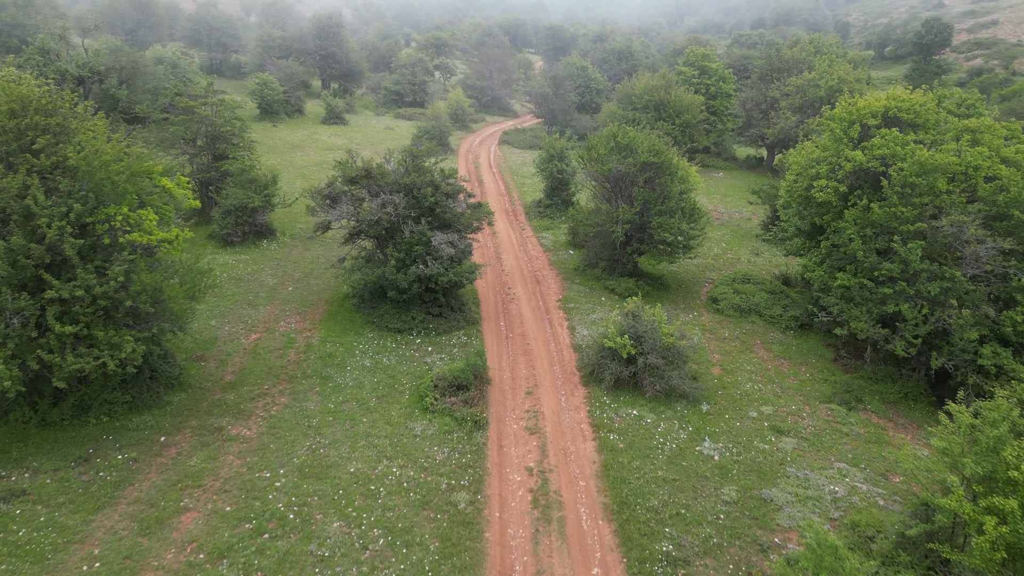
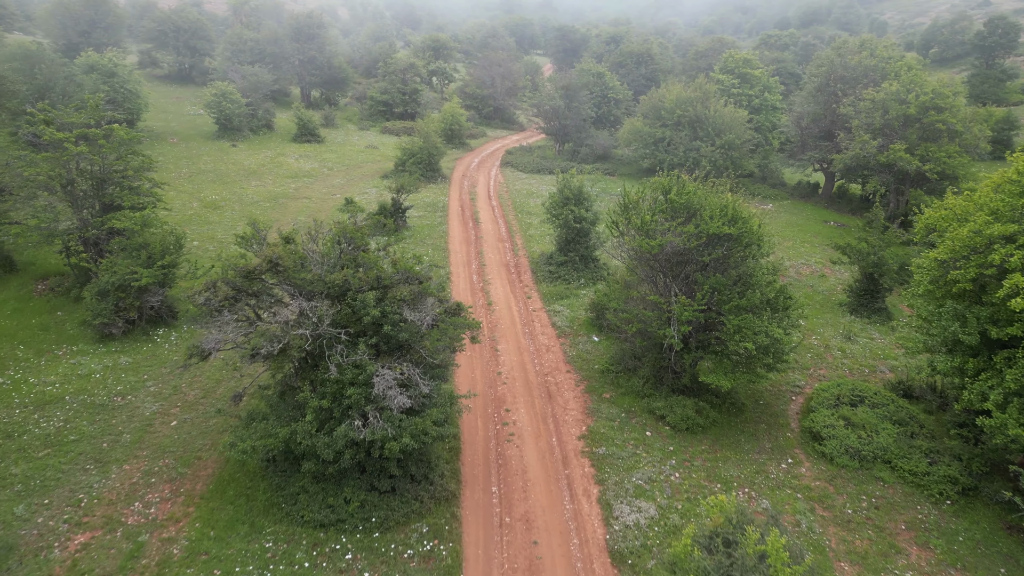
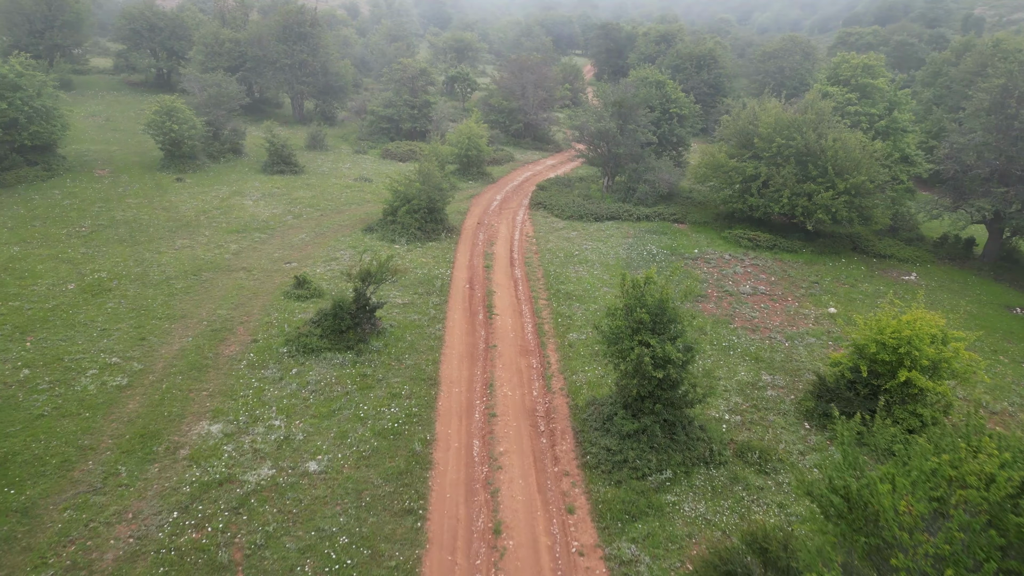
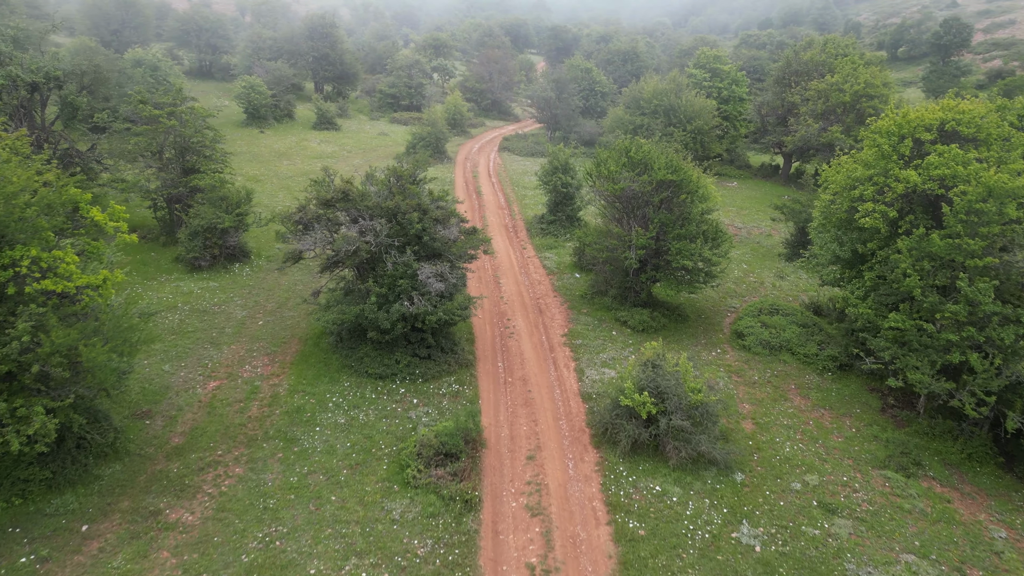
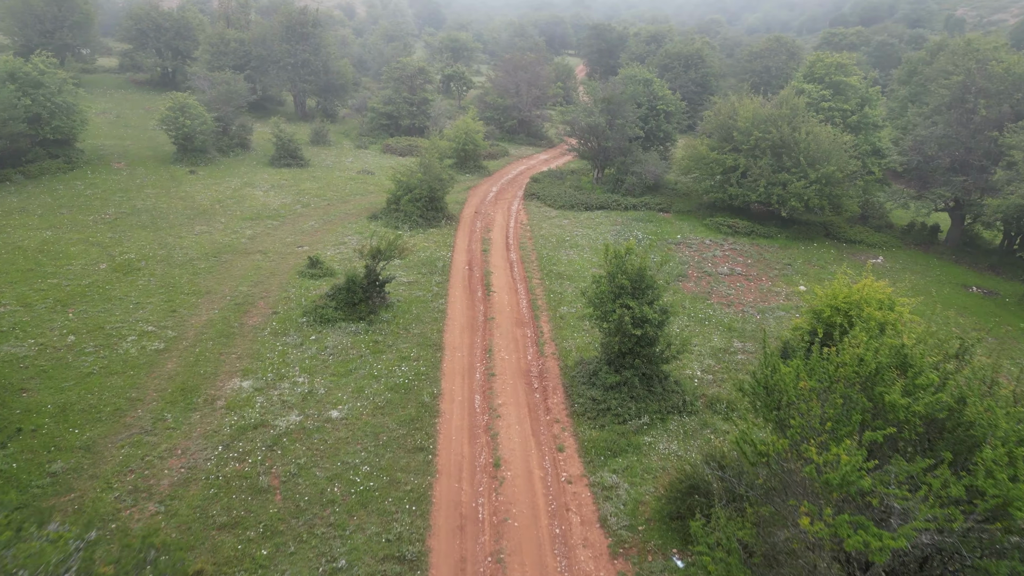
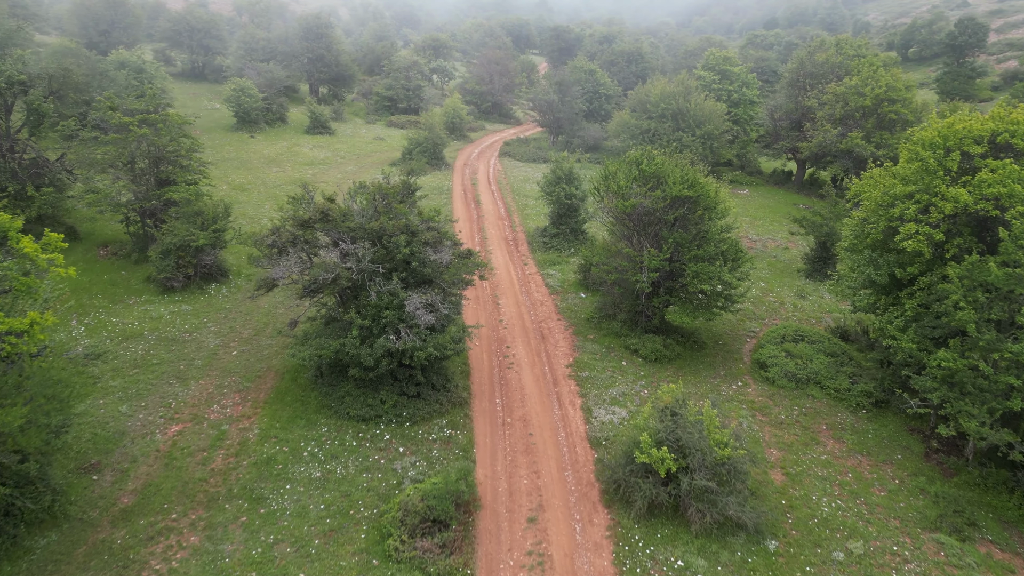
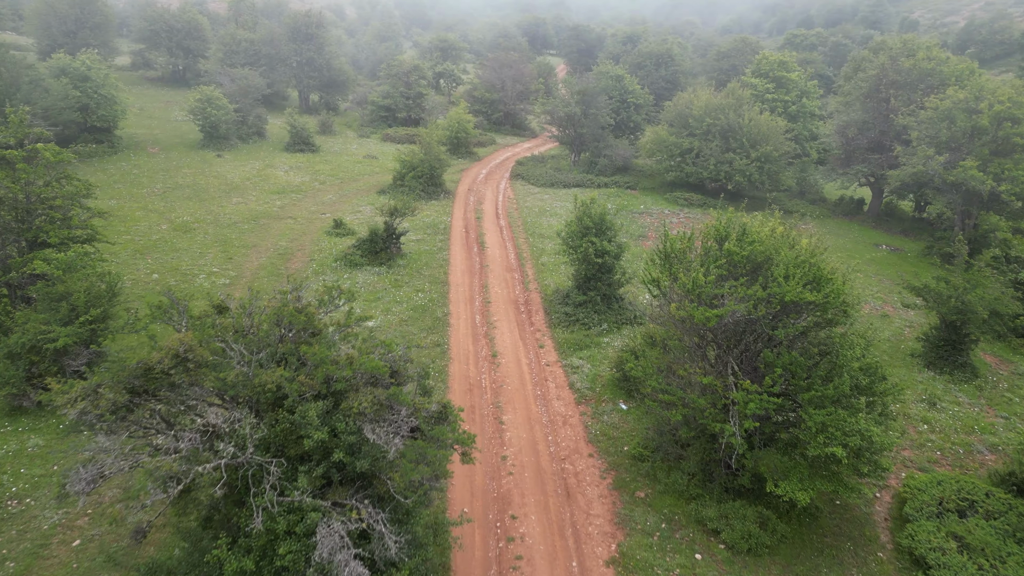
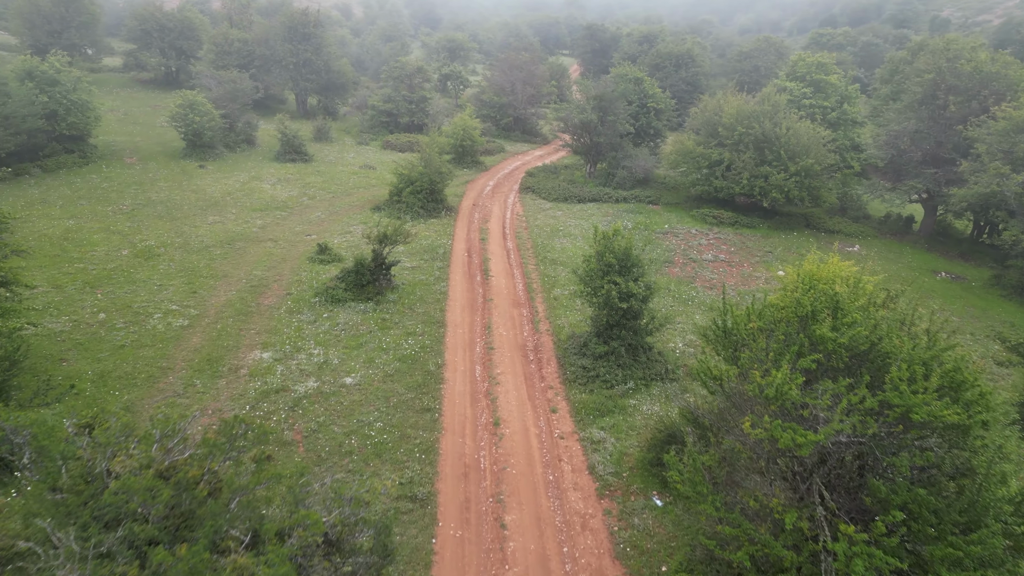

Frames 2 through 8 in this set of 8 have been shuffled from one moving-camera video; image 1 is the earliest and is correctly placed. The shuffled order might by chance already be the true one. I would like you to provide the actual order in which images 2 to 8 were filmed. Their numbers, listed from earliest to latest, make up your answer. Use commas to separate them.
4, 6, 2, 7, 8, 5, 3
